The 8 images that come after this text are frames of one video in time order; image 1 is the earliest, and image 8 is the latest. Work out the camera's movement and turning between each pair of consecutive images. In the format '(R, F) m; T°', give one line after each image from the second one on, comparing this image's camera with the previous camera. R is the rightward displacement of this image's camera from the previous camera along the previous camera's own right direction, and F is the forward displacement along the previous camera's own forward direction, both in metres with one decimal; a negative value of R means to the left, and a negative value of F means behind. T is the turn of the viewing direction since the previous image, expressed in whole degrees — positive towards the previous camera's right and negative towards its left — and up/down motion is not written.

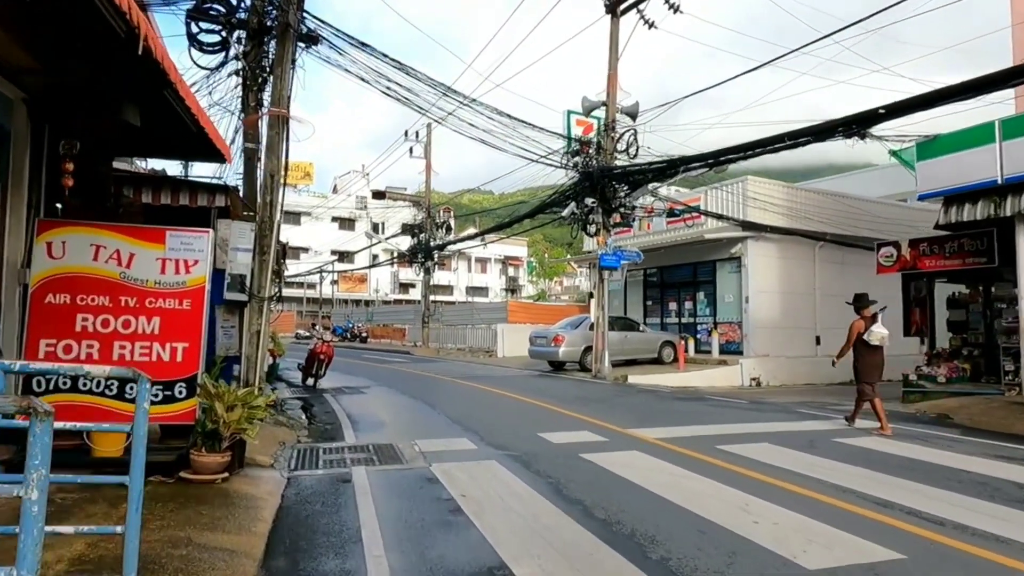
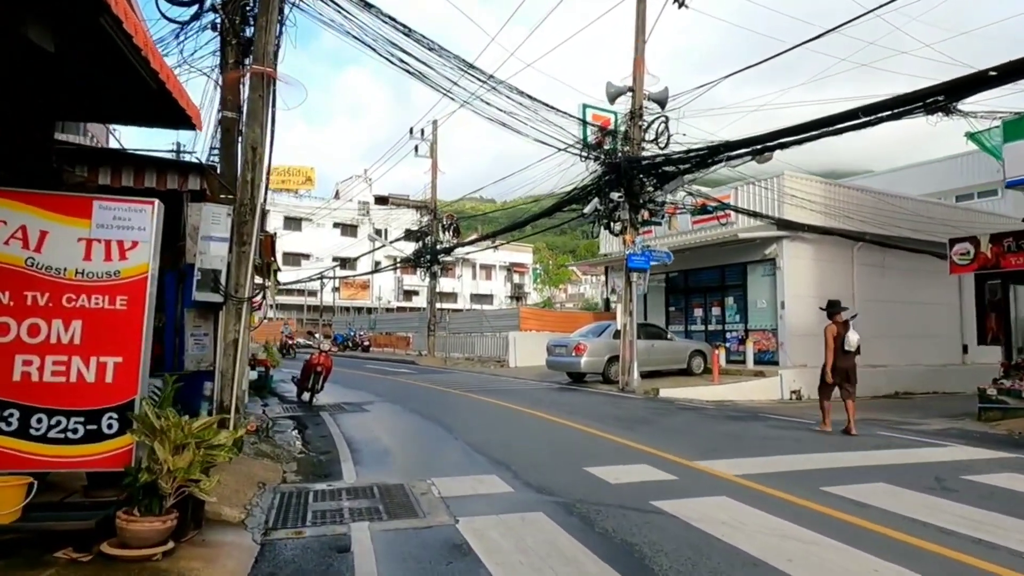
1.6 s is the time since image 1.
(-0.4, +1.9) m; 0°
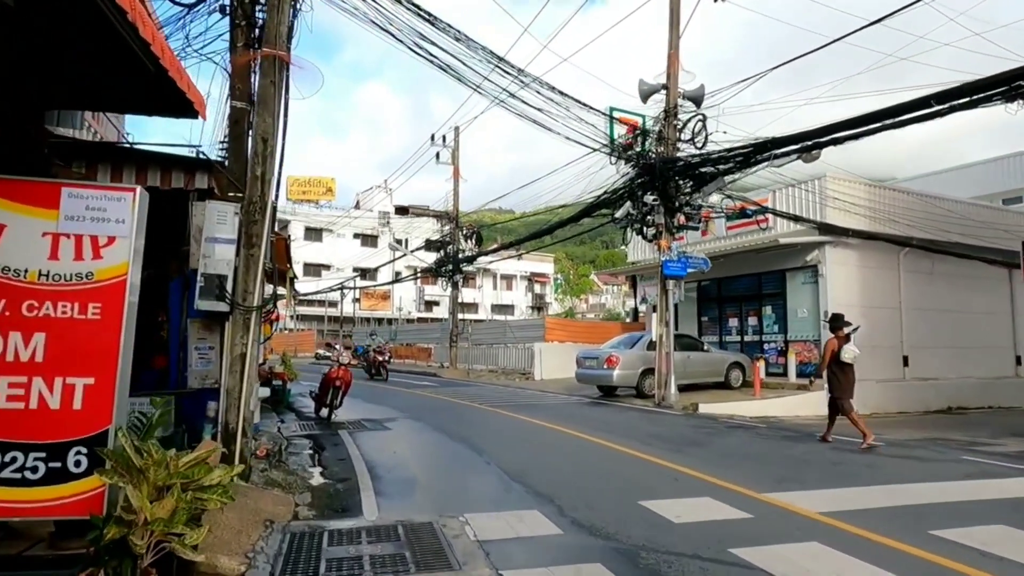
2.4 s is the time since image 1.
(-0.2, +0.9) m; -2°
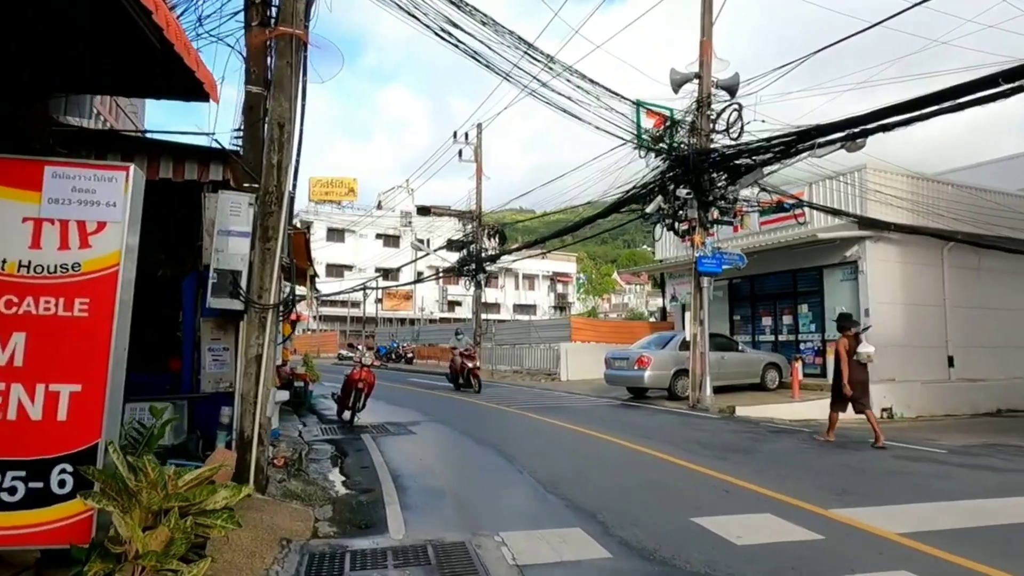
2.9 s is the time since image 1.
(-0.1, +0.6) m; -2°
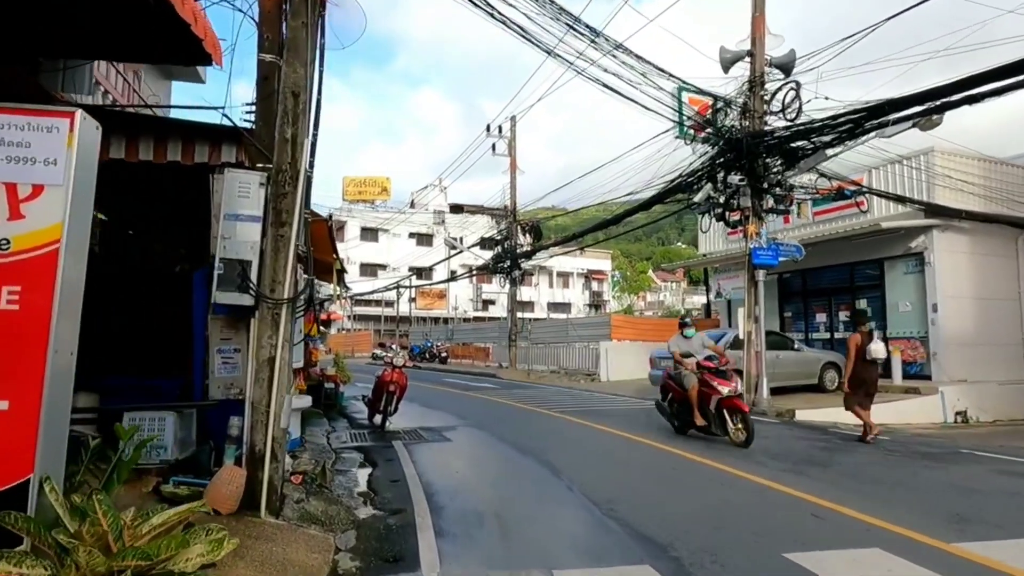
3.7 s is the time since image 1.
(-0.1, +0.9) m; -3°
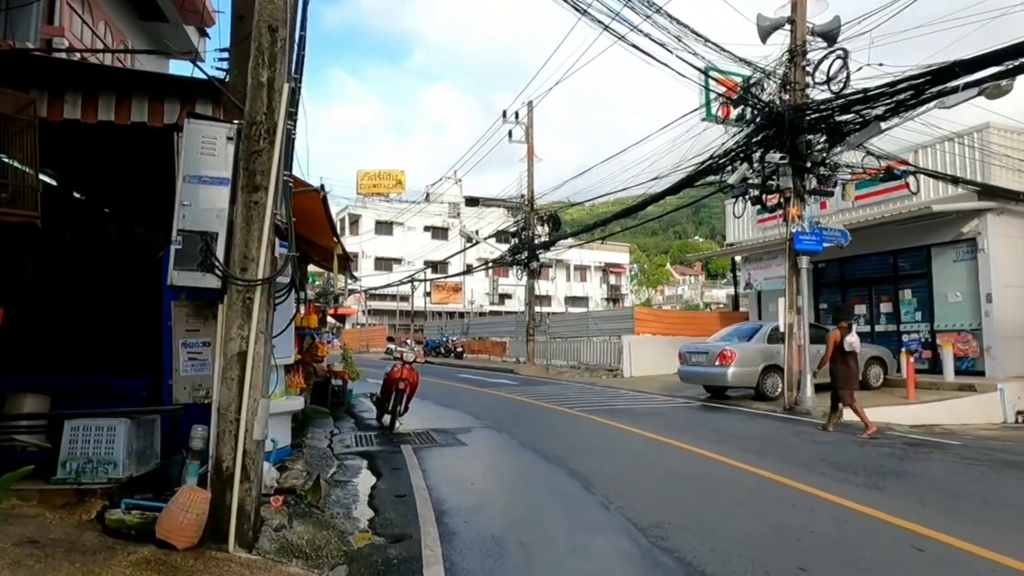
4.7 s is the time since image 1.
(-0.1, +1.1) m; -1°
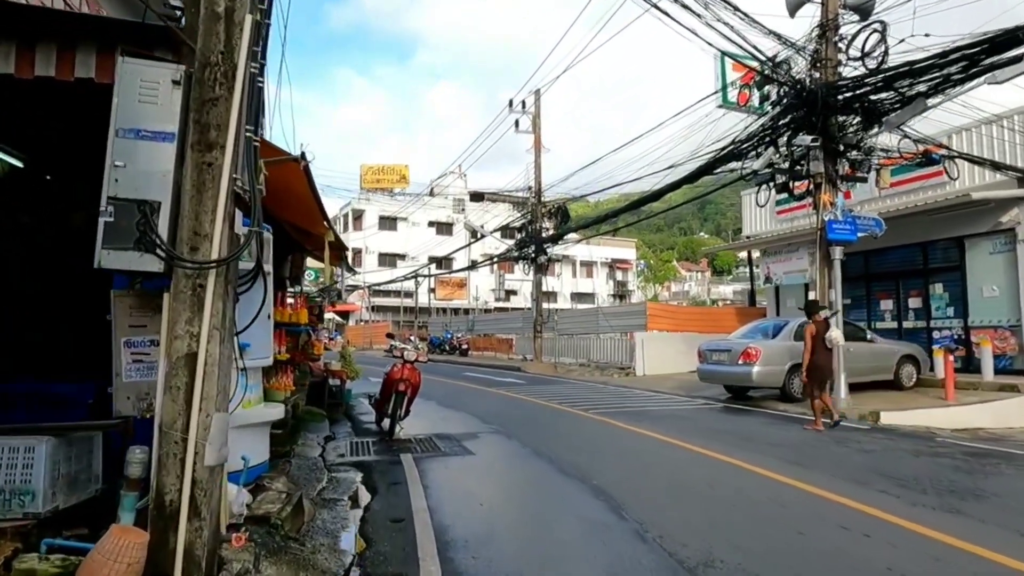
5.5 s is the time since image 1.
(-0.1, +1.0) m; 0°
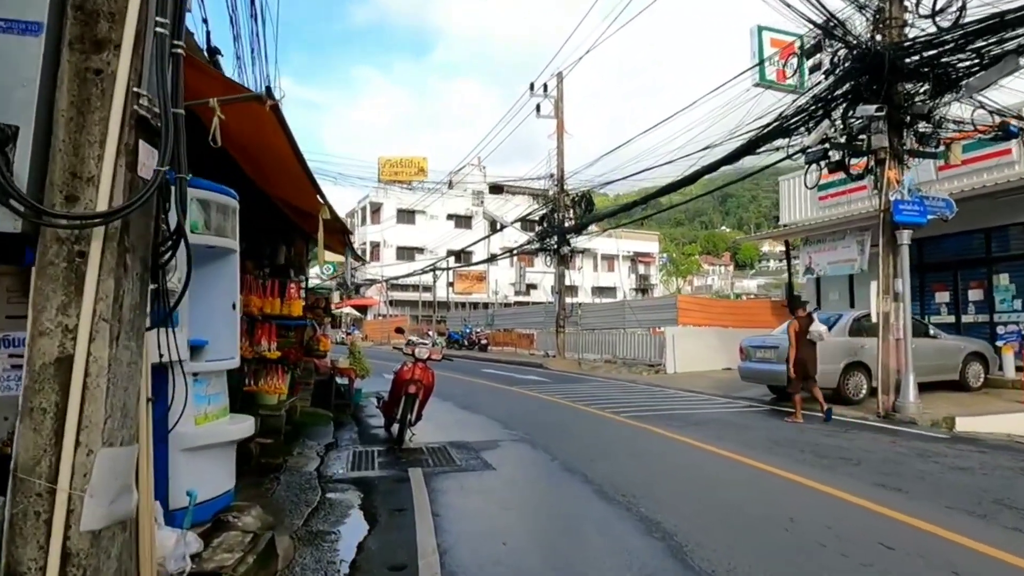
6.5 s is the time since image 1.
(-0.1, +1.3) m; -2°
